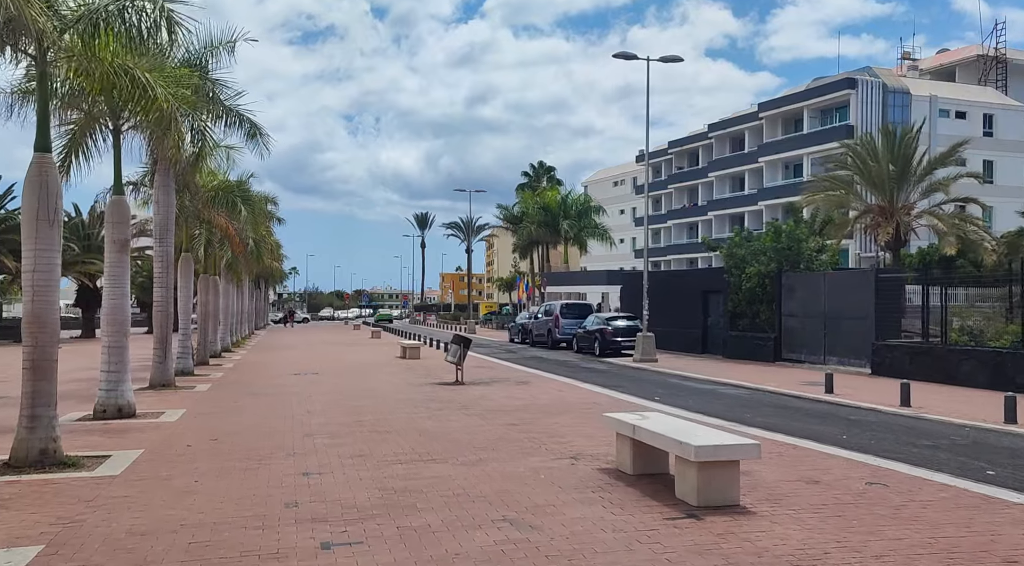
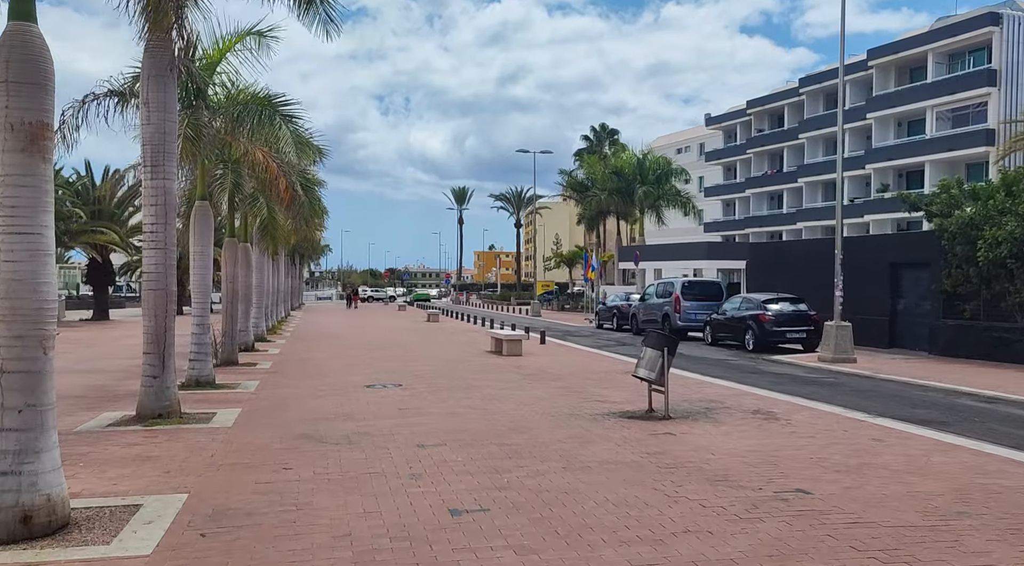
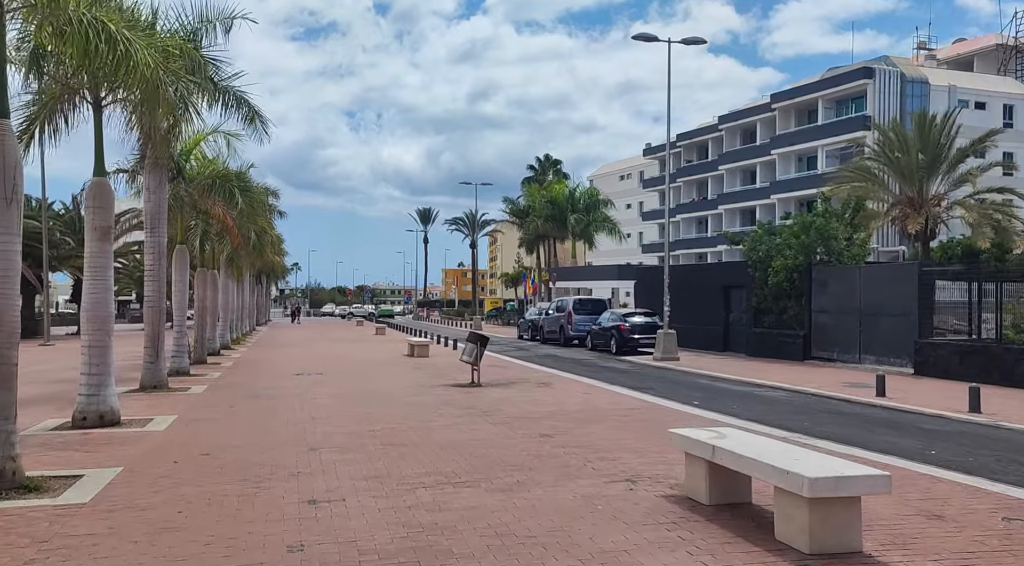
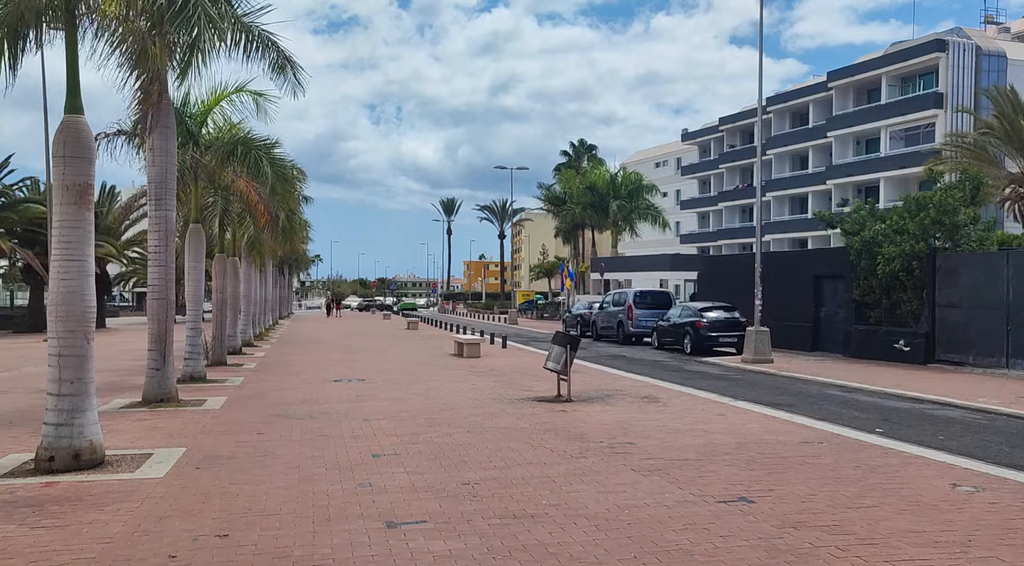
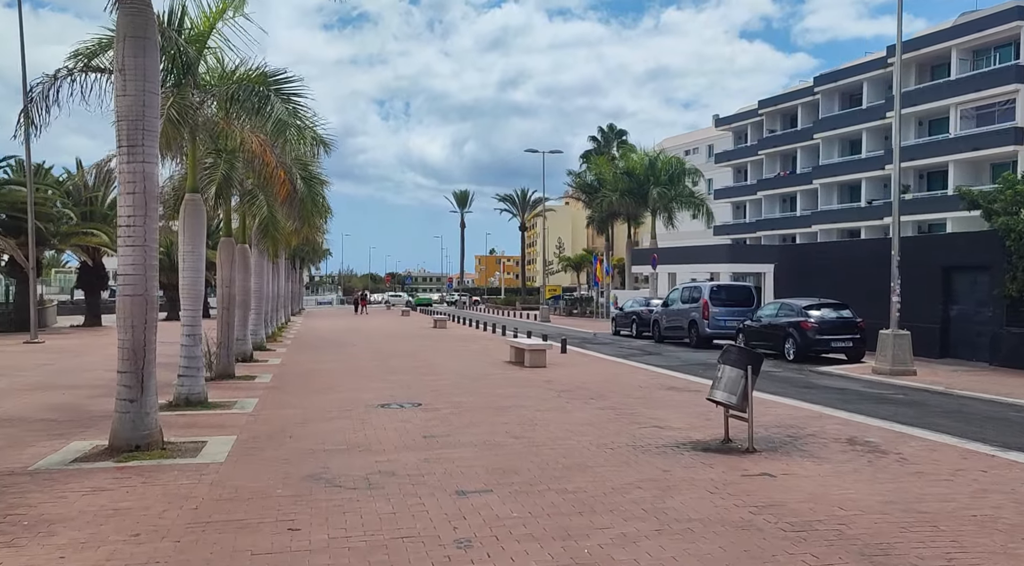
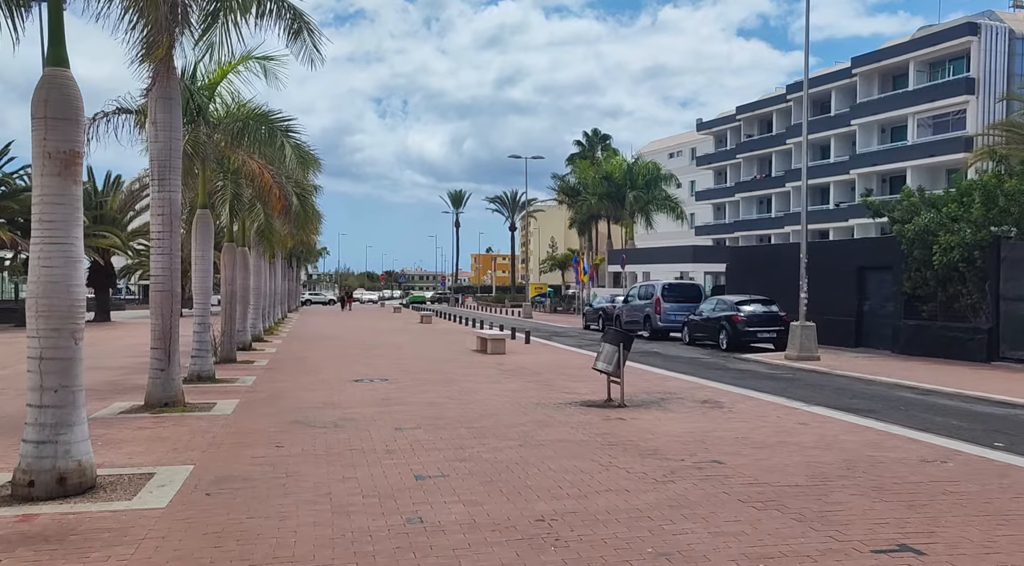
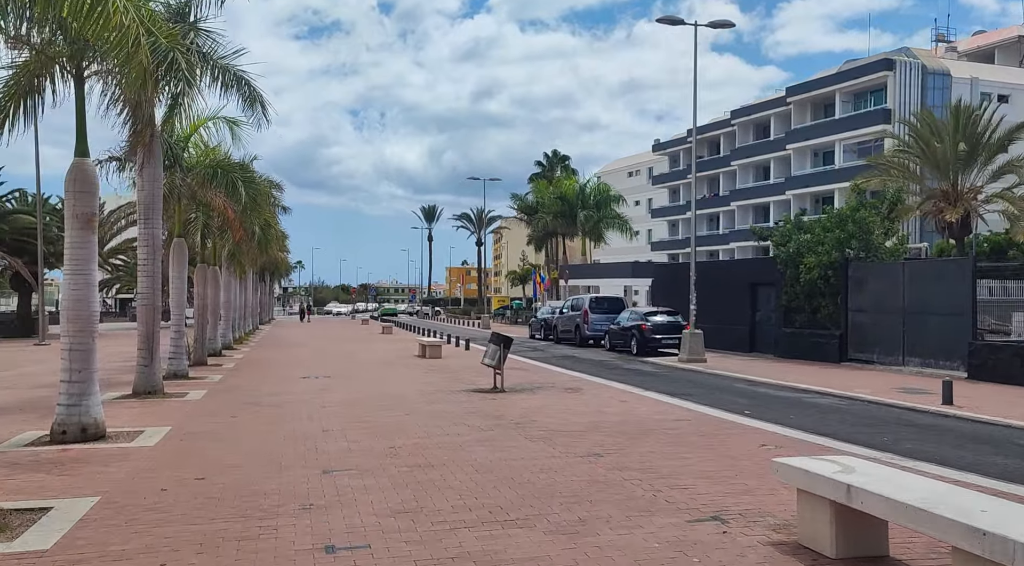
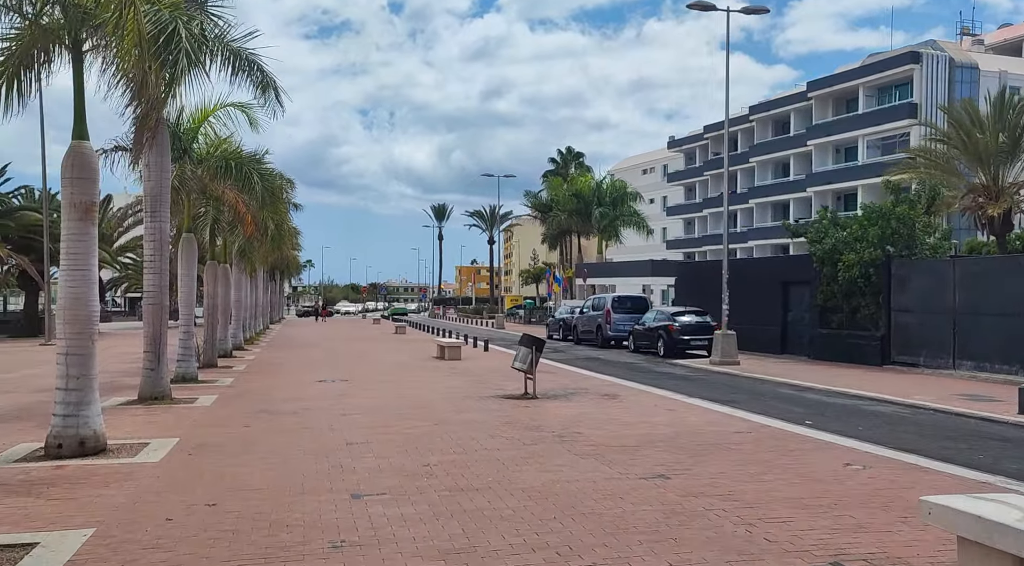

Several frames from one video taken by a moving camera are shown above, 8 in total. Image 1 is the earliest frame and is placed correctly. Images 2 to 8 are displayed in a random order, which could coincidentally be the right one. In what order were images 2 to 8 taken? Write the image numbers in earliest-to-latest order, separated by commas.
3, 7, 8, 4, 6, 2, 5
